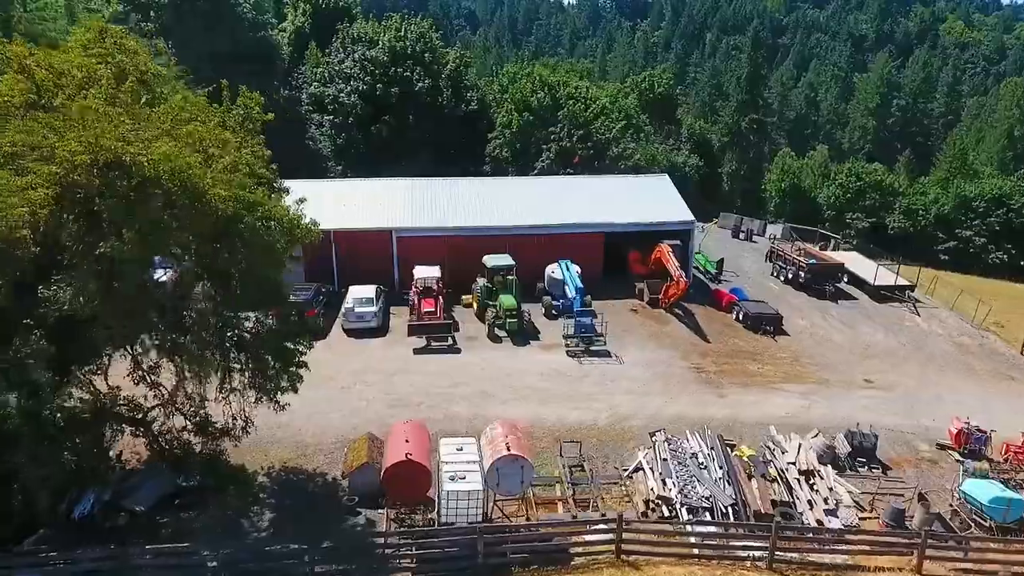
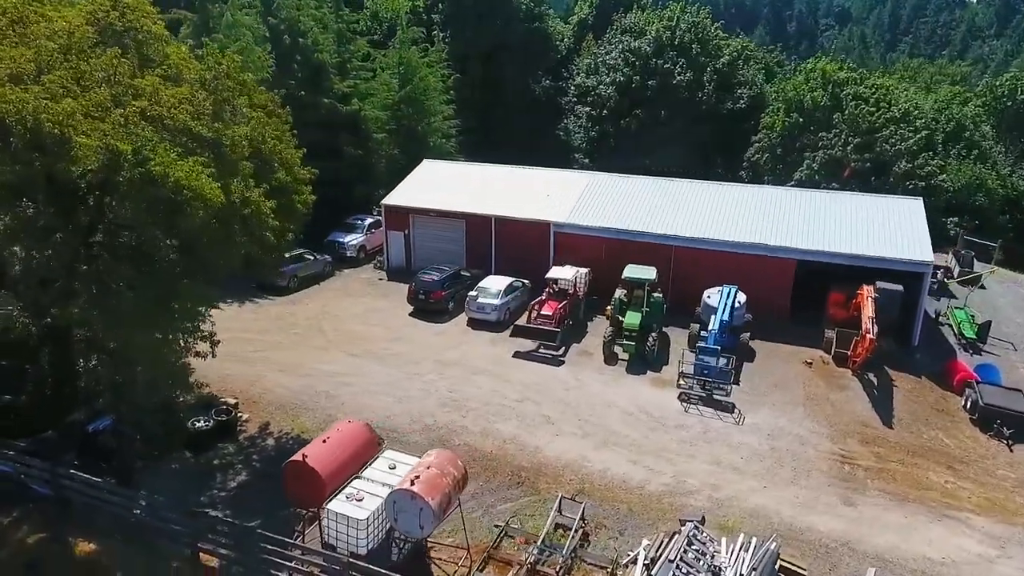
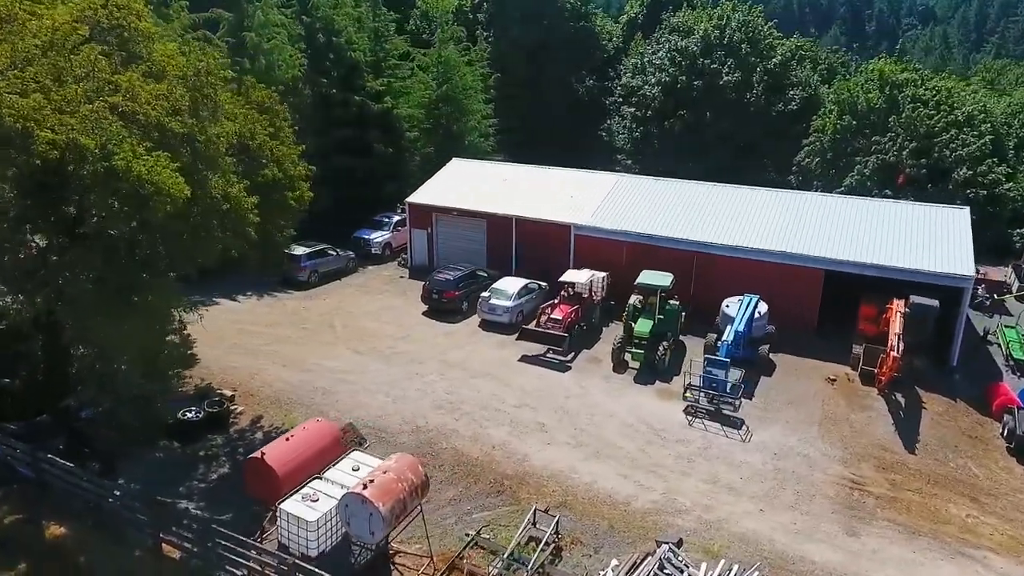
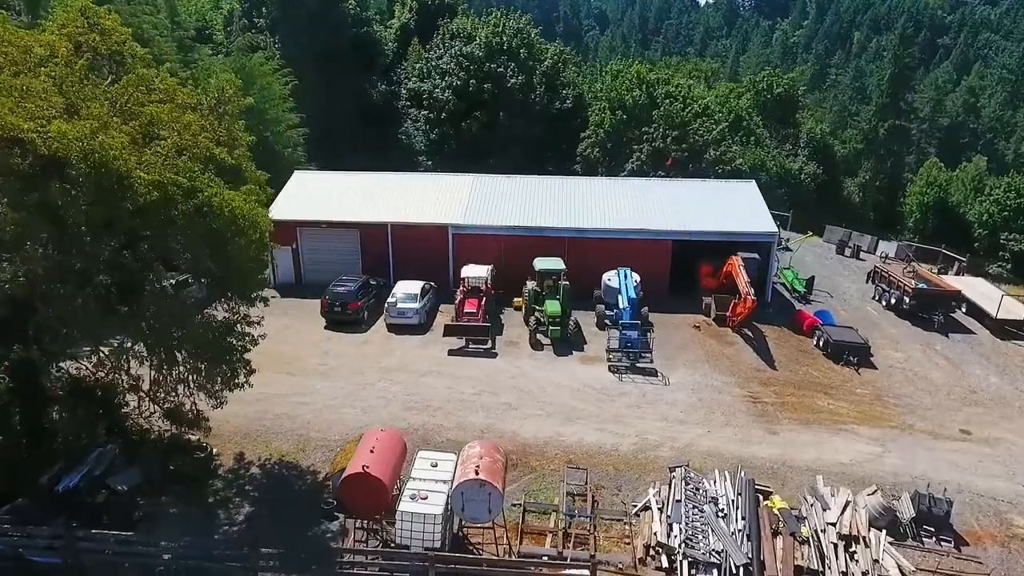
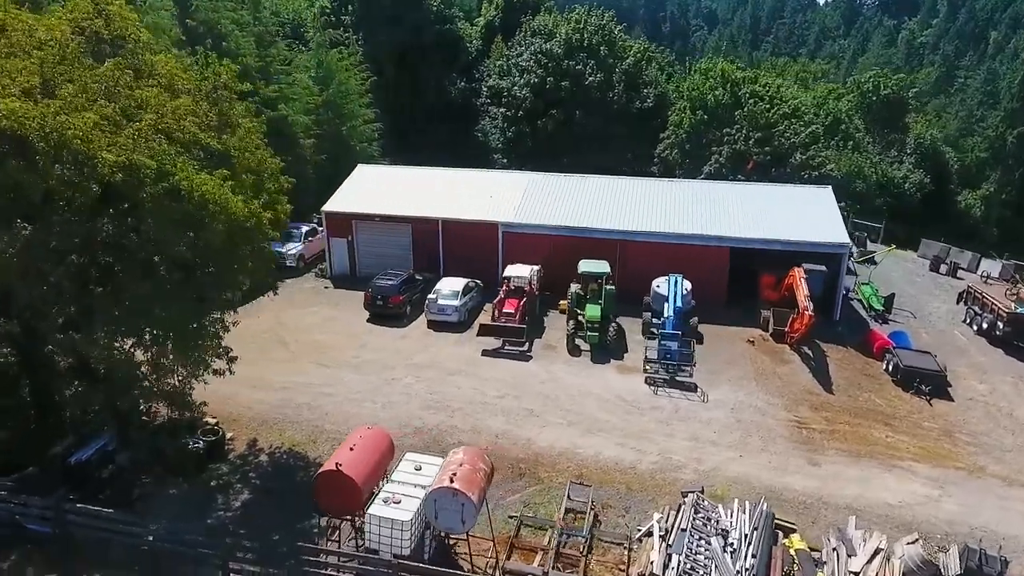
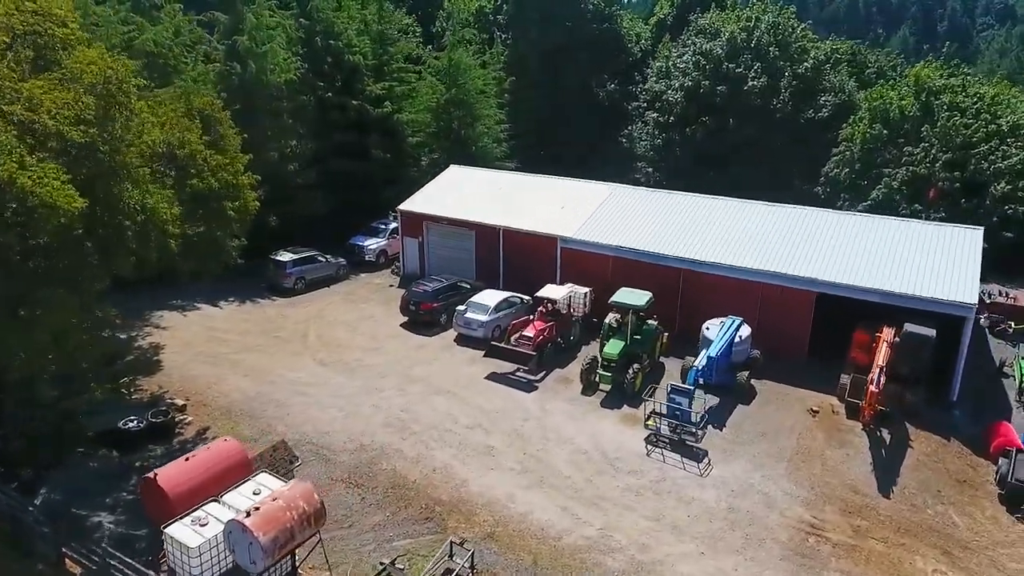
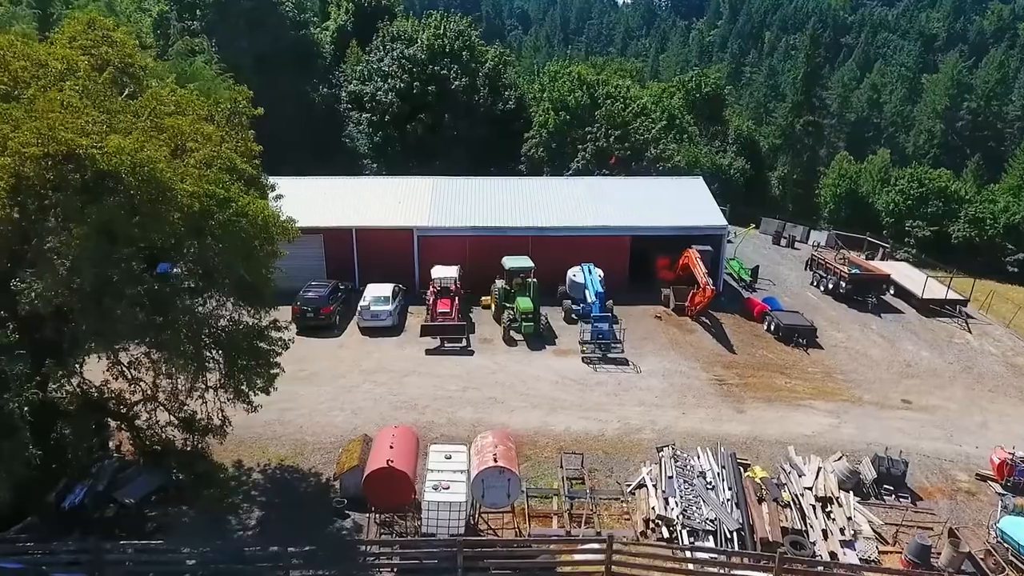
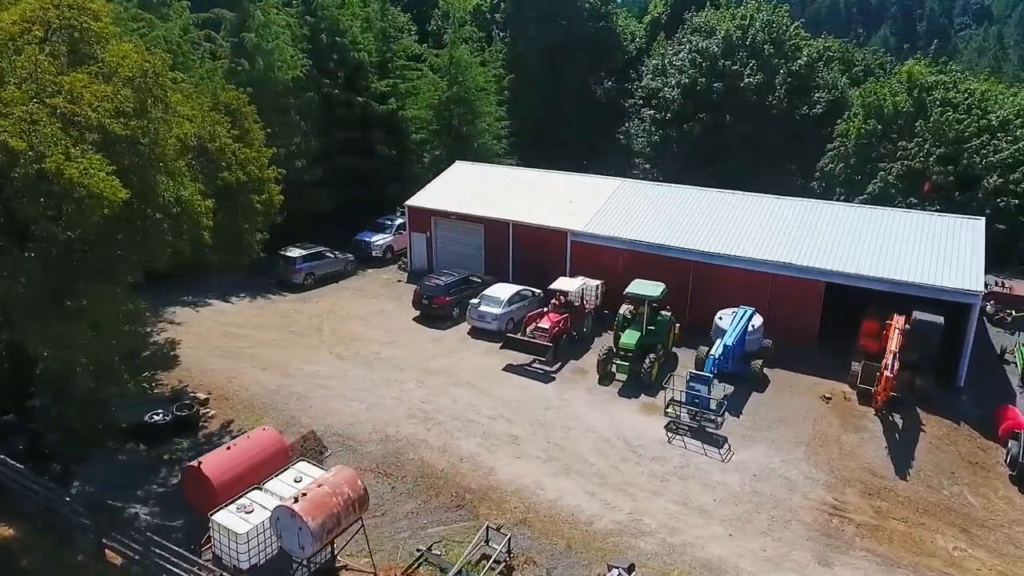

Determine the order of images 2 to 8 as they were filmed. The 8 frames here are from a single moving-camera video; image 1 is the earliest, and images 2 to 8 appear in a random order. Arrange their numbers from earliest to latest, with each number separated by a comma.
7, 4, 5, 2, 3, 8, 6
